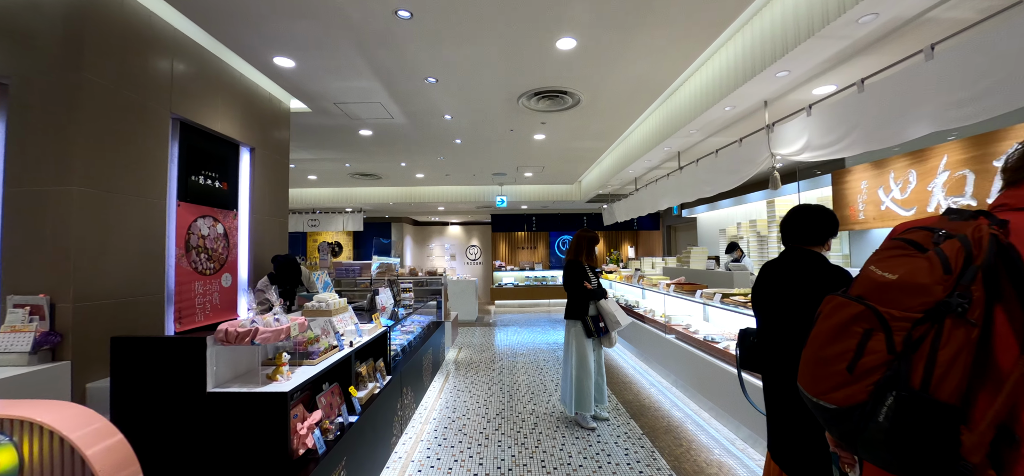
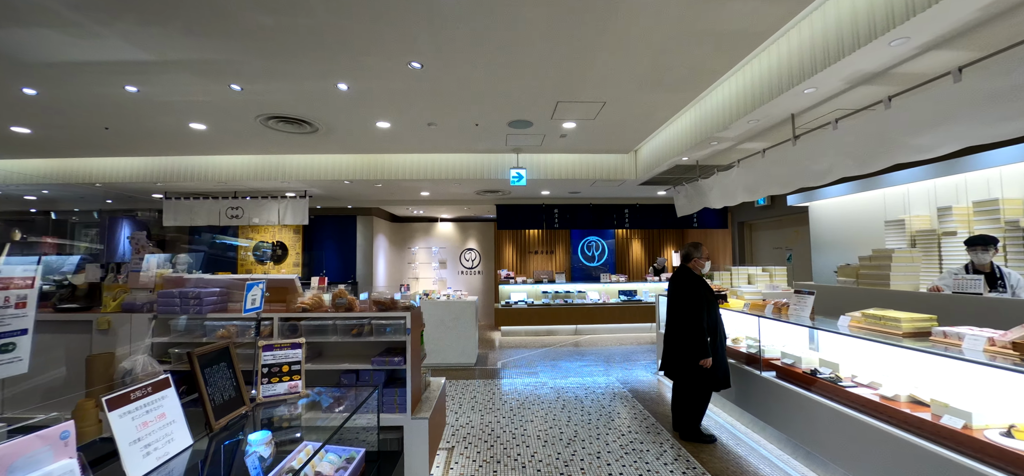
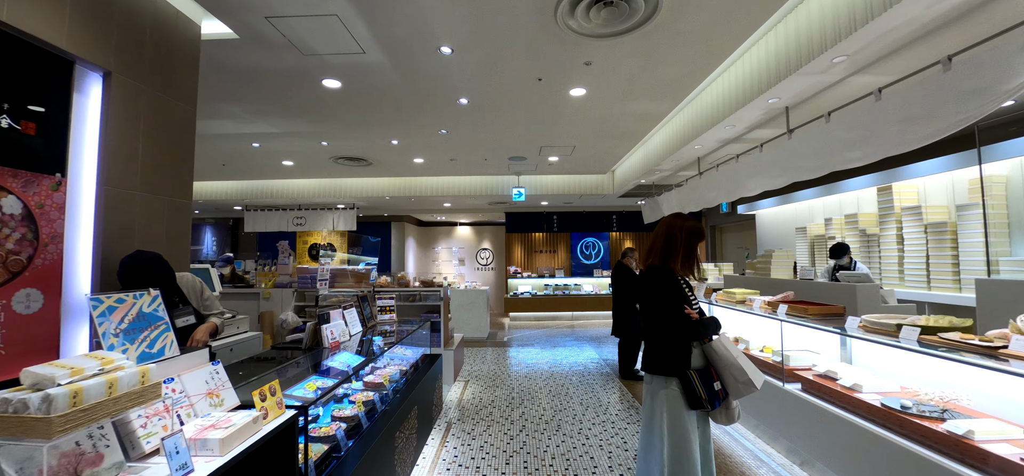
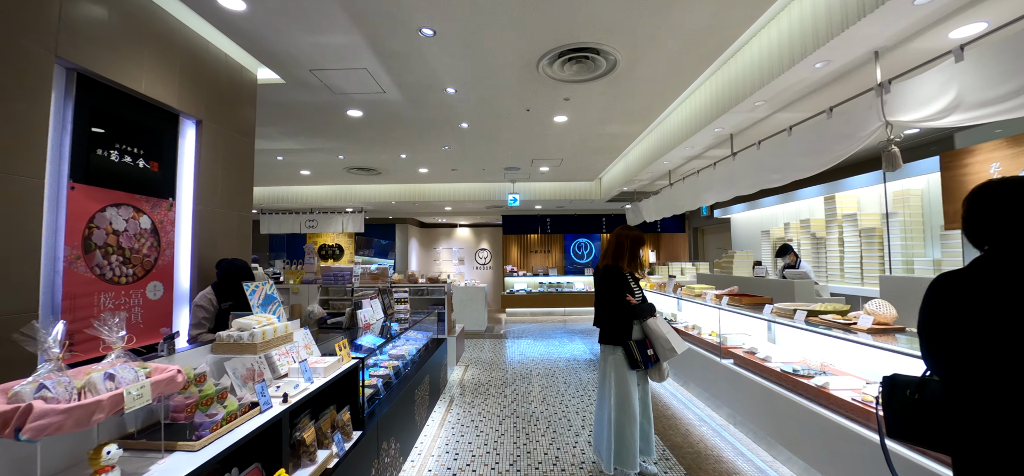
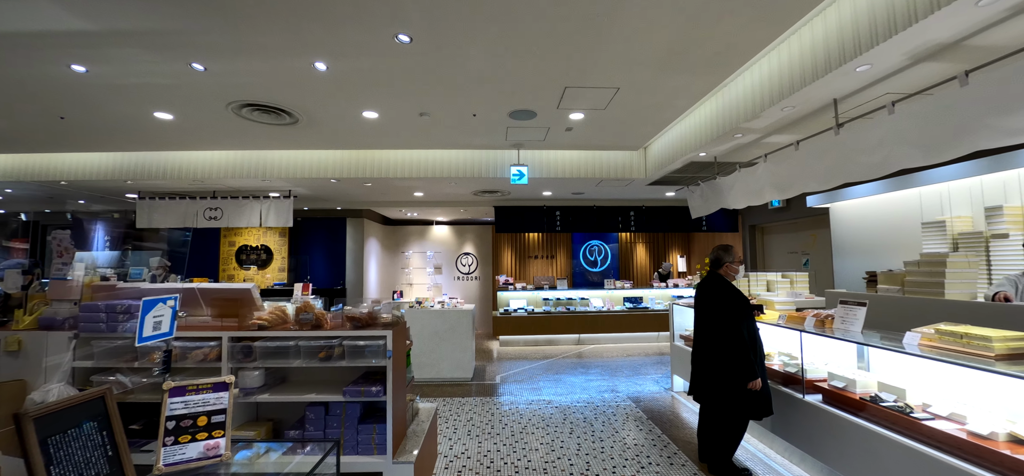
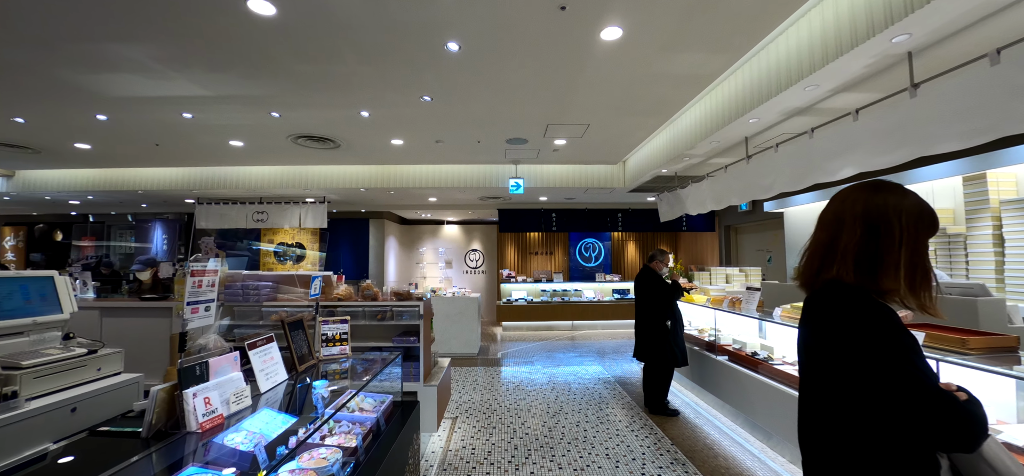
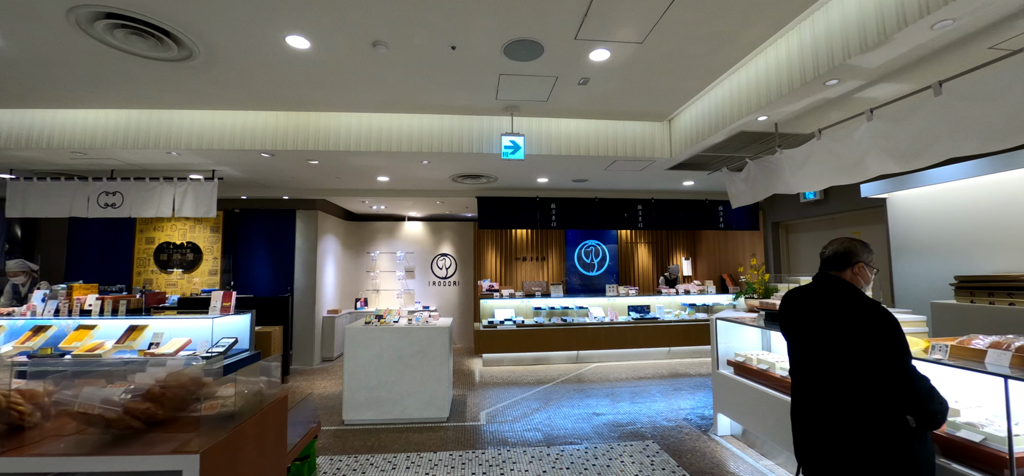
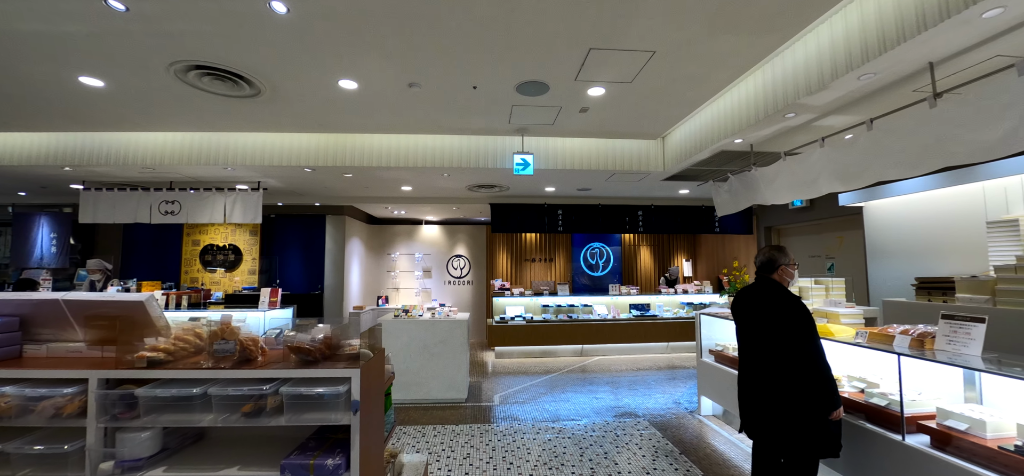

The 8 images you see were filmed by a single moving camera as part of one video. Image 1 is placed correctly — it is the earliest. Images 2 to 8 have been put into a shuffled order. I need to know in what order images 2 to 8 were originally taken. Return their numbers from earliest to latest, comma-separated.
4, 3, 6, 2, 5, 8, 7
